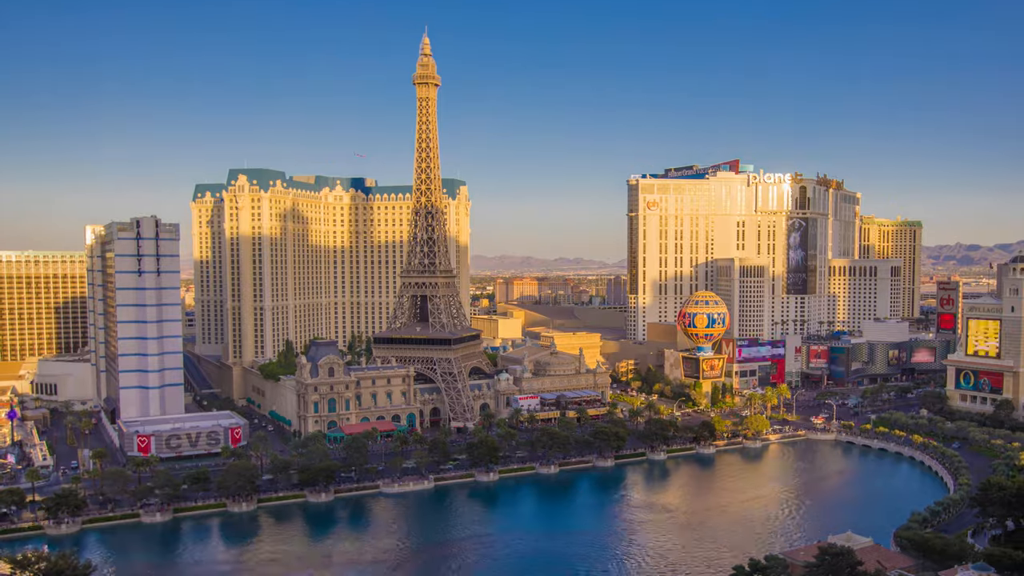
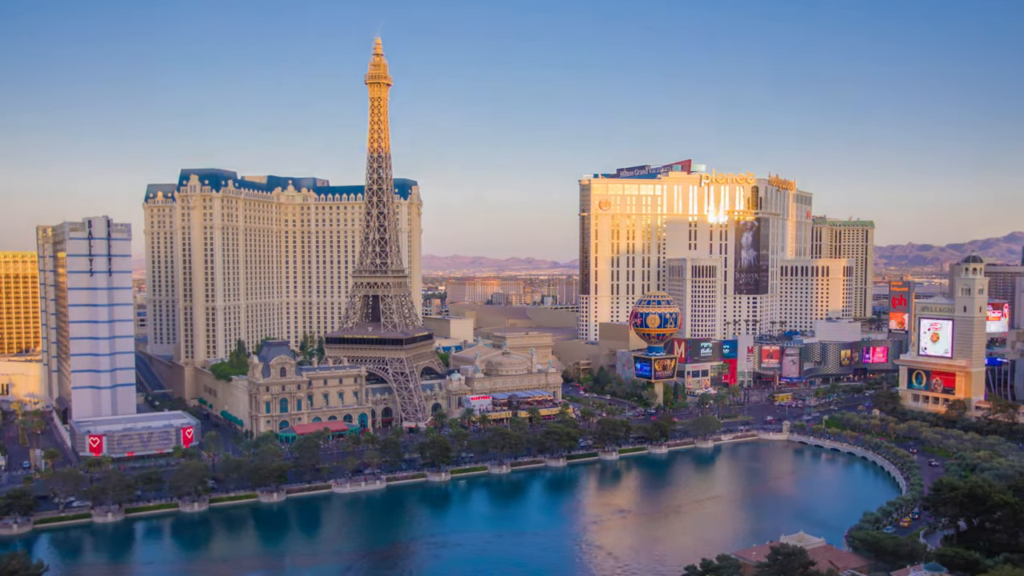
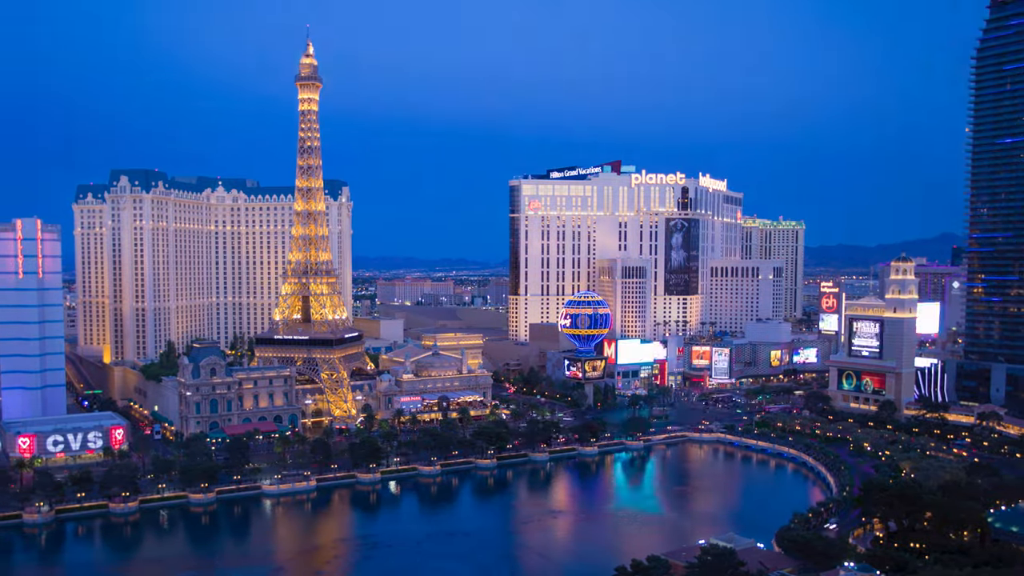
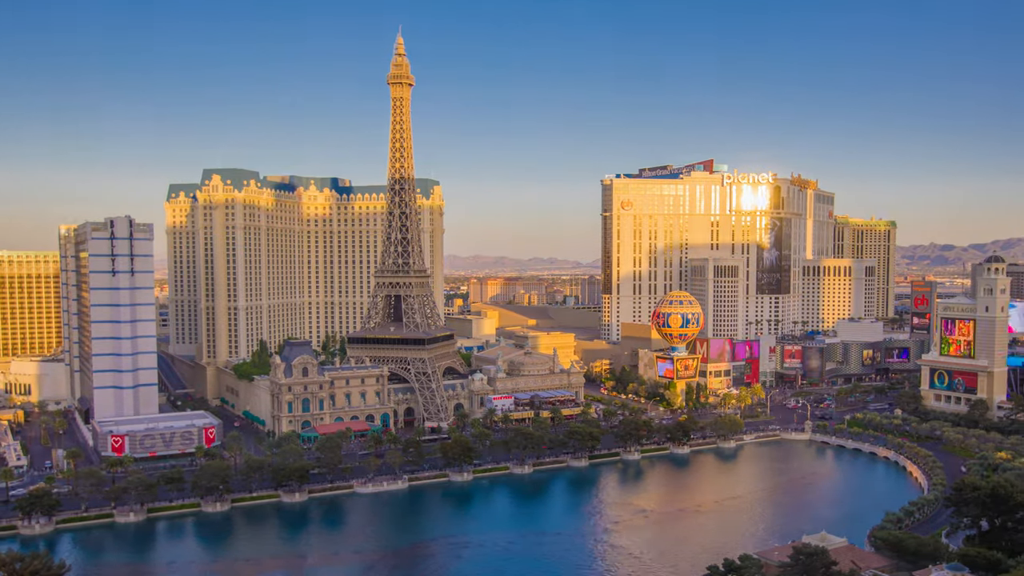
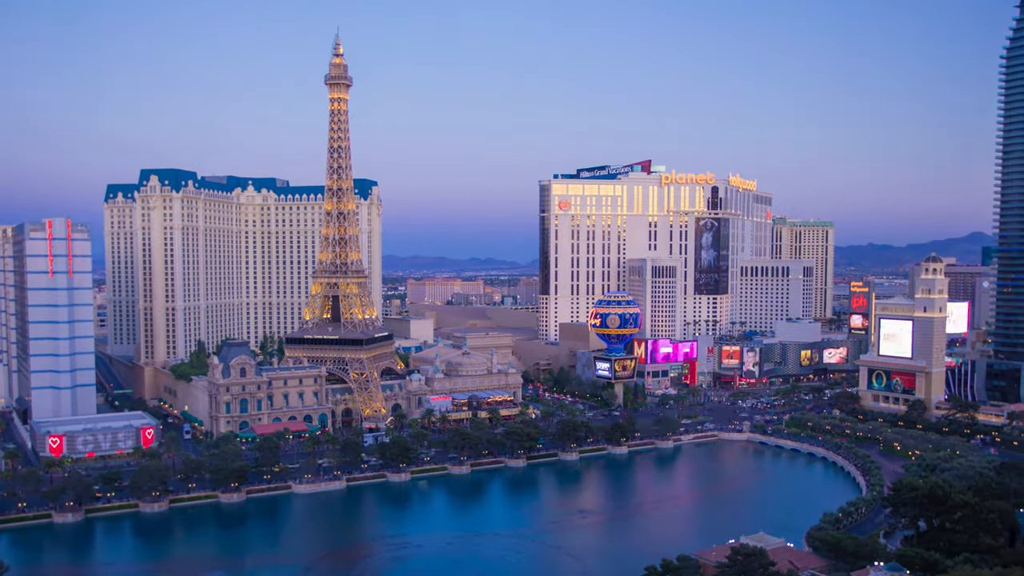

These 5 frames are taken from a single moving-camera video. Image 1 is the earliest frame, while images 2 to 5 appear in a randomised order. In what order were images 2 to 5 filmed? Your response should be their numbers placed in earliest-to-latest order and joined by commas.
4, 2, 5, 3
